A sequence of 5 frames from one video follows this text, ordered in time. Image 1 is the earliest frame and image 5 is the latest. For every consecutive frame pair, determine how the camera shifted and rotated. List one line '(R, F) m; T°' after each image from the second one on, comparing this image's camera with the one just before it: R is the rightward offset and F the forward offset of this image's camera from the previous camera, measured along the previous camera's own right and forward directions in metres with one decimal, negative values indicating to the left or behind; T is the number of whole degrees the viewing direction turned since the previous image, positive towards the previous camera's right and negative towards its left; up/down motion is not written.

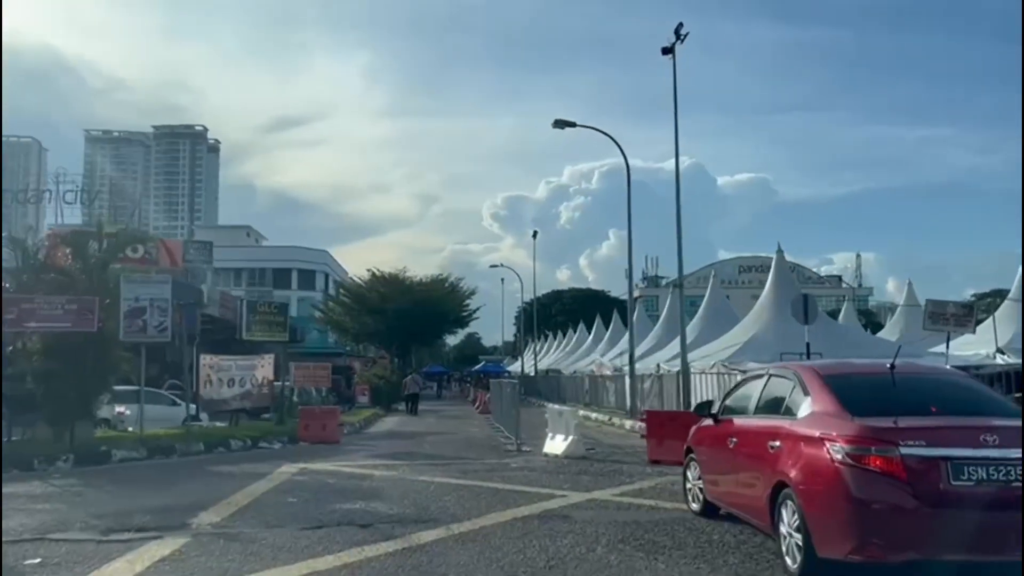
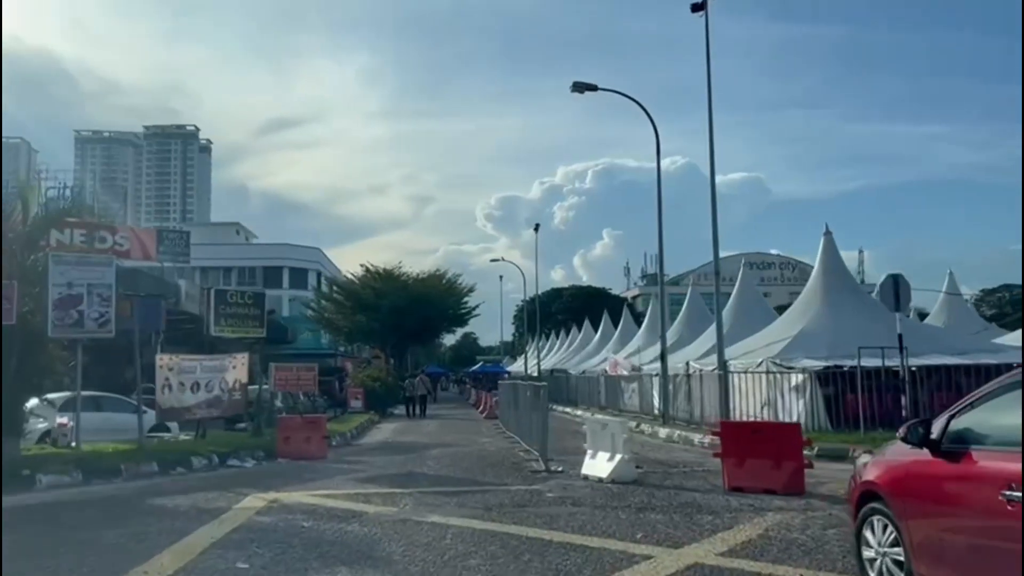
(-0.7, +4.4) m; 0°
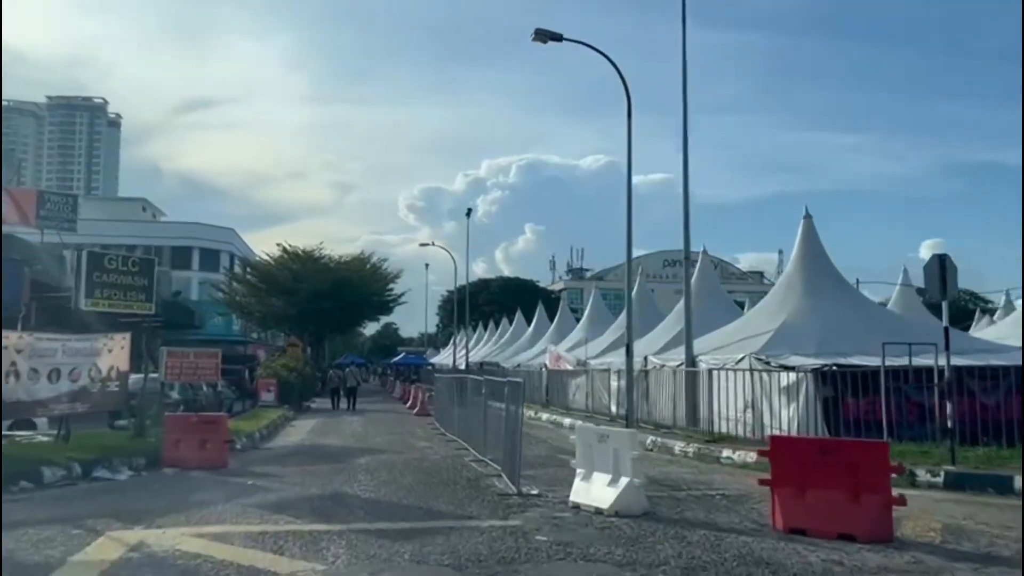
(-0.7, +4.2) m; +5°
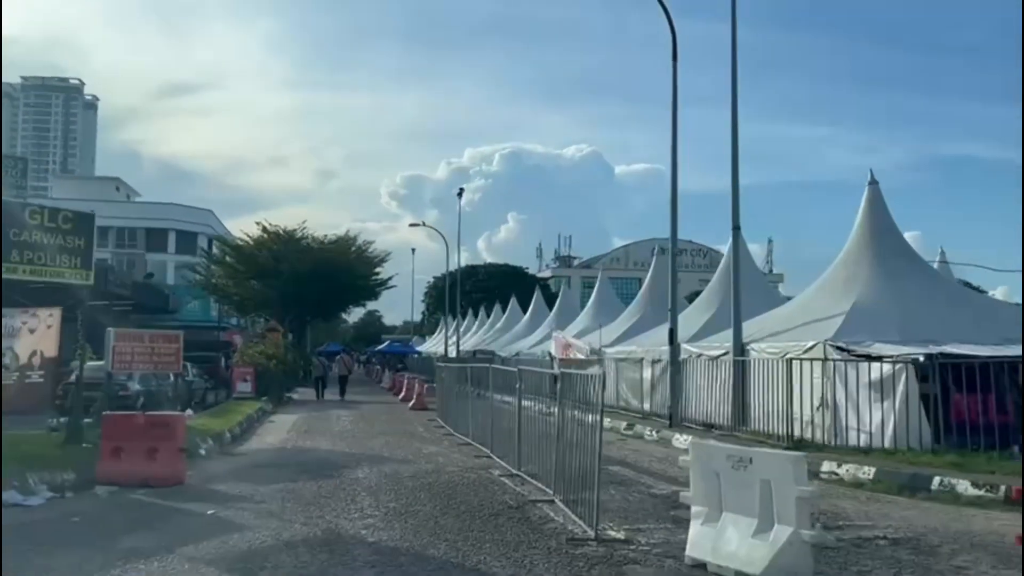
(-1.1, +4.2) m; +1°
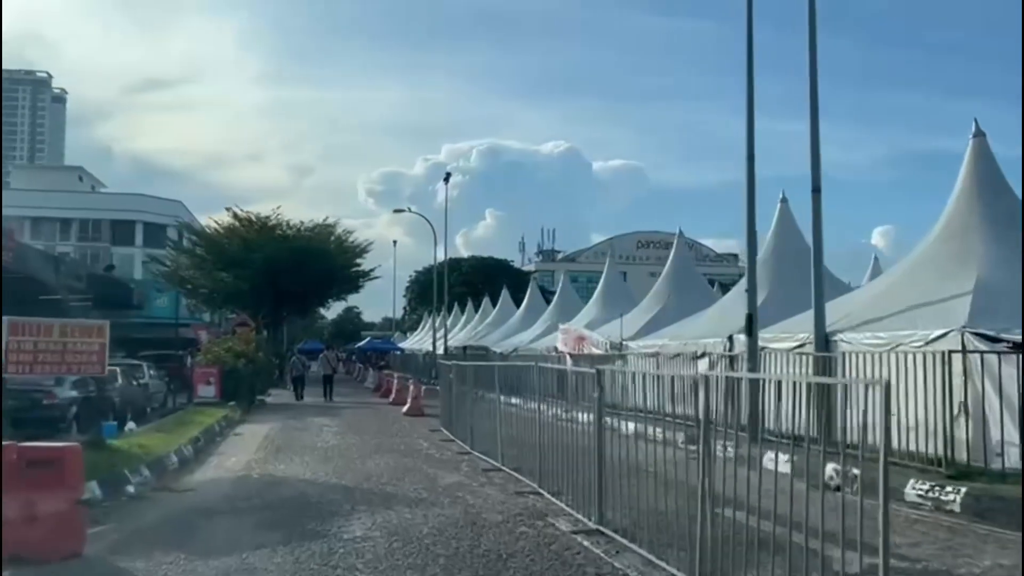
(-1.1, +4.9) m; +2°
